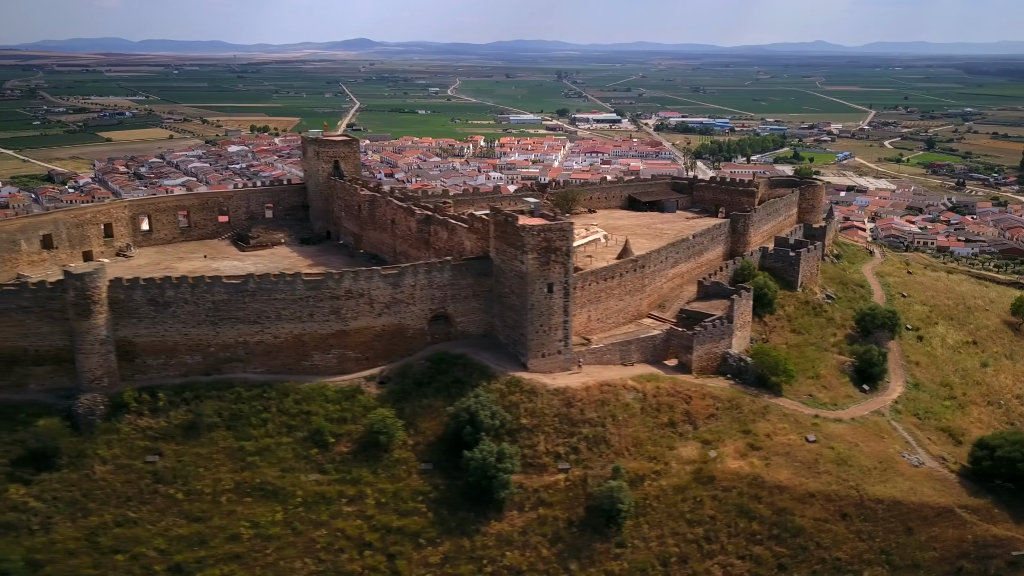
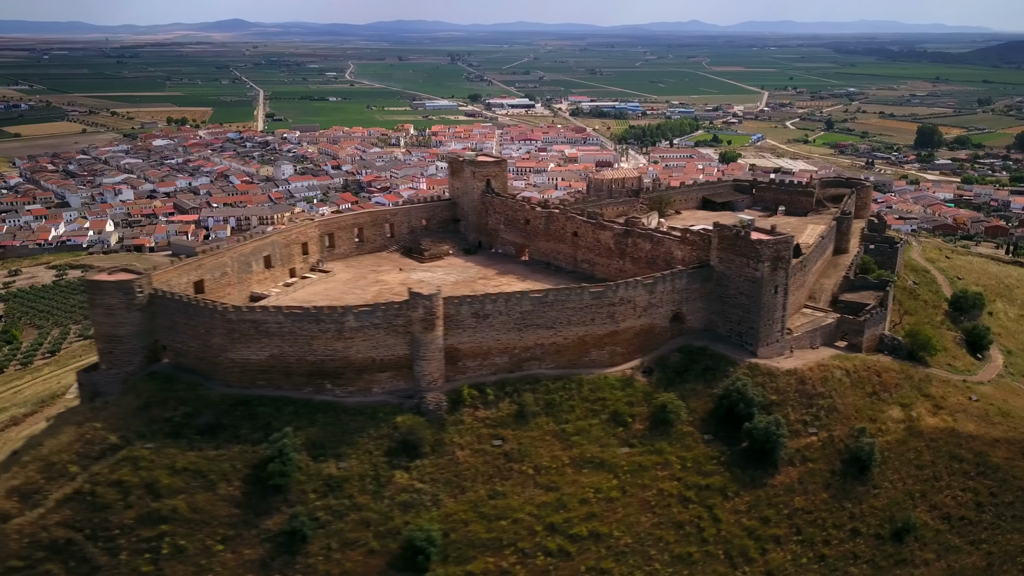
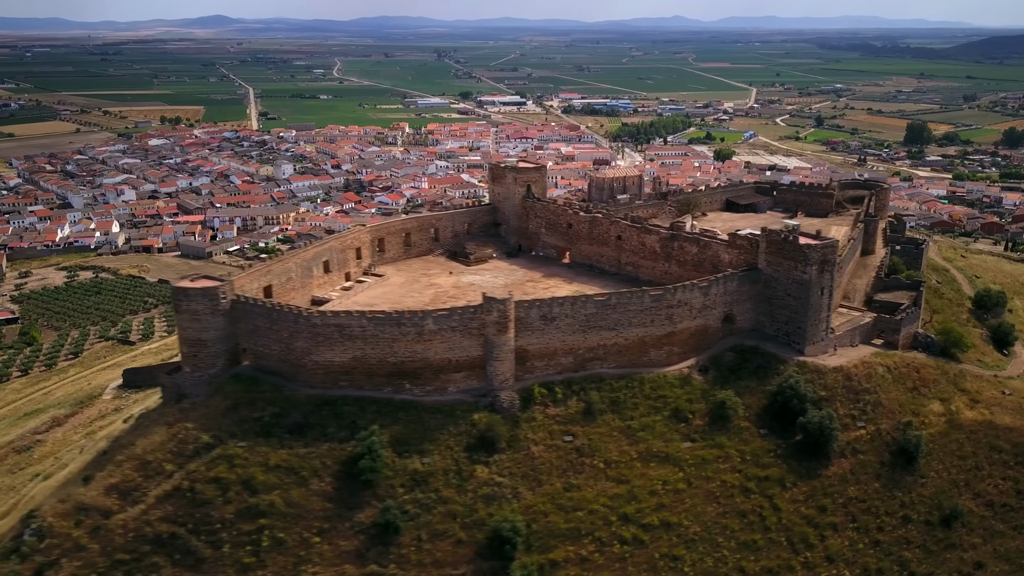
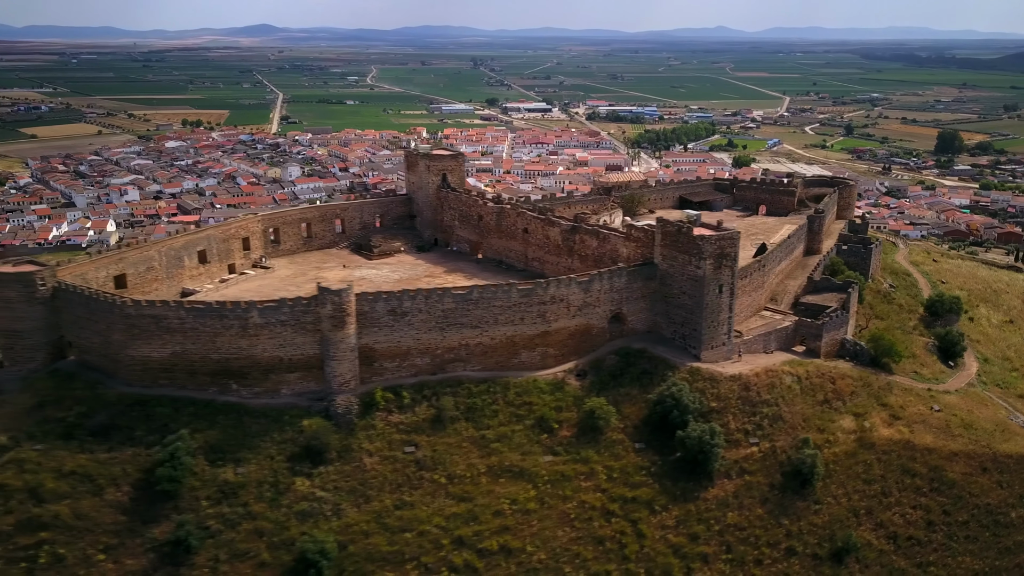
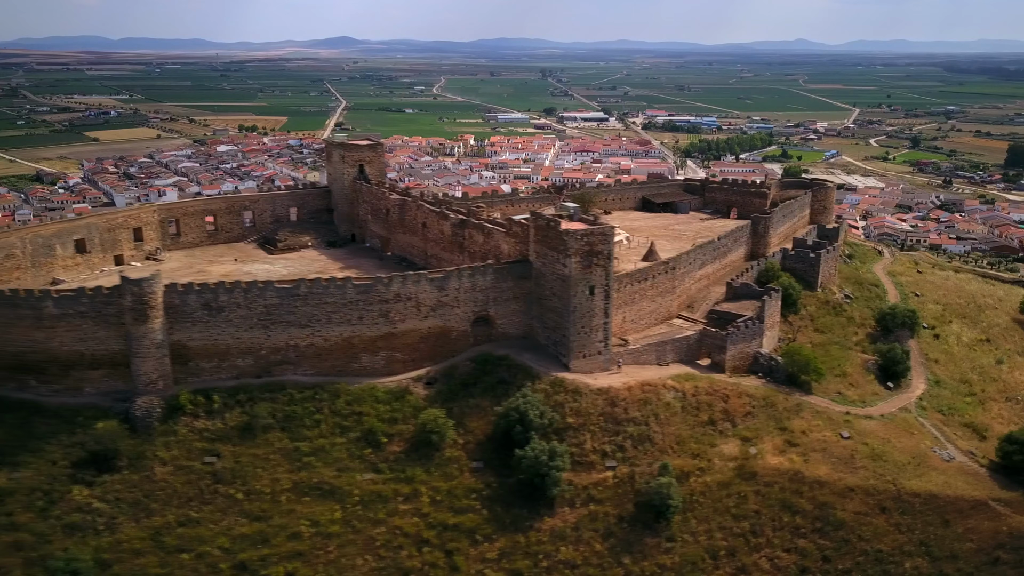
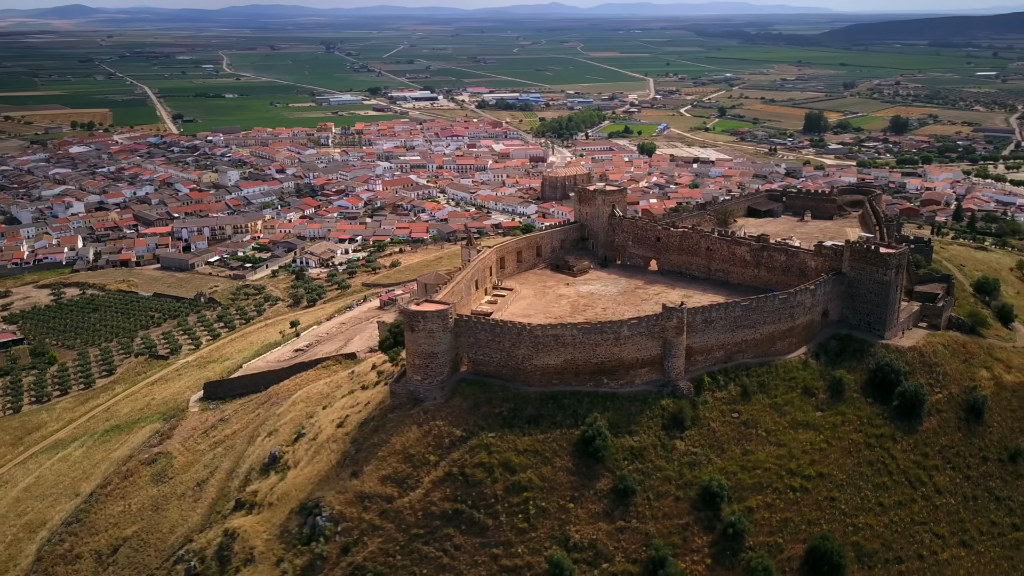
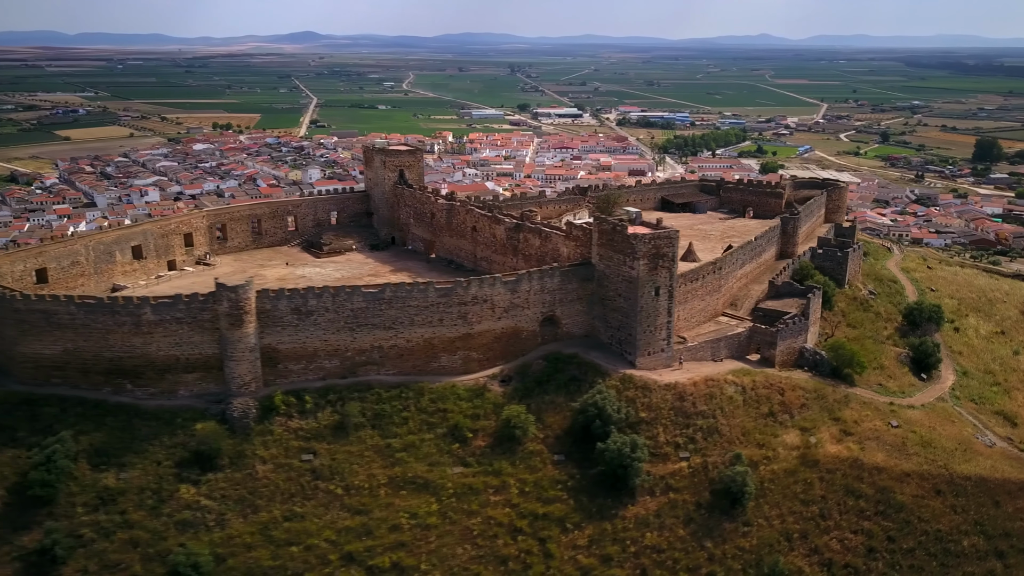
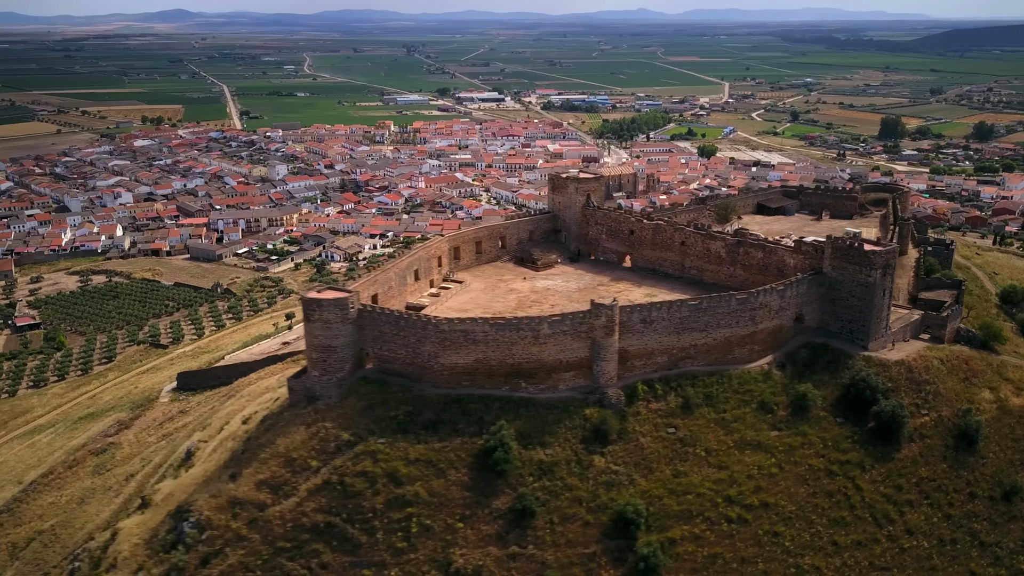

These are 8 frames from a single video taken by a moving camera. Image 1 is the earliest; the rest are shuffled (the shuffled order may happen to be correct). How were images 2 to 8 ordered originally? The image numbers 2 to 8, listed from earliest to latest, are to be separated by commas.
5, 7, 4, 2, 3, 8, 6
